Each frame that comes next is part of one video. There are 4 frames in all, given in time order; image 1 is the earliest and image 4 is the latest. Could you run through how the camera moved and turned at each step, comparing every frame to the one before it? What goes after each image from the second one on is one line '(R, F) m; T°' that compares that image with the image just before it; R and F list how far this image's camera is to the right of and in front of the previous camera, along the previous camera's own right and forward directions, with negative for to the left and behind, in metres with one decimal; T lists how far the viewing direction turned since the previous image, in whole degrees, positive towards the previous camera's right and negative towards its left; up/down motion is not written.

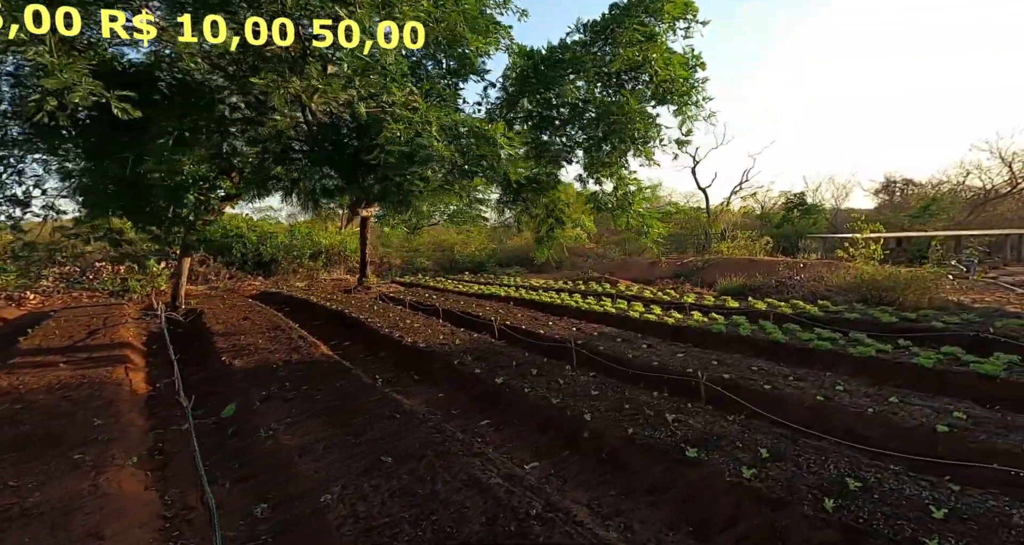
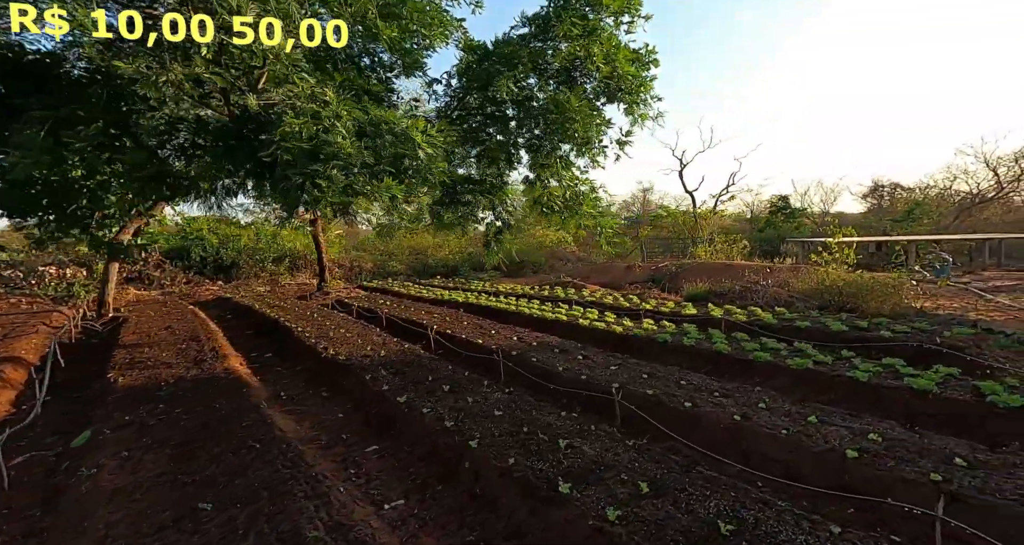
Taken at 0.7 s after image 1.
(+0.7, +0.3) m; +1°
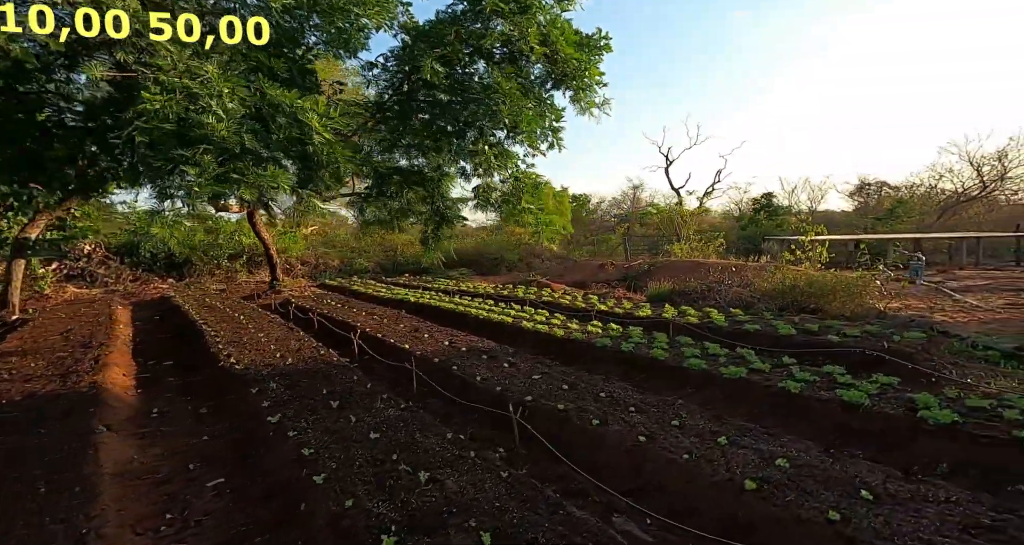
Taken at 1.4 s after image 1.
(+0.8, +0.4) m; +2°
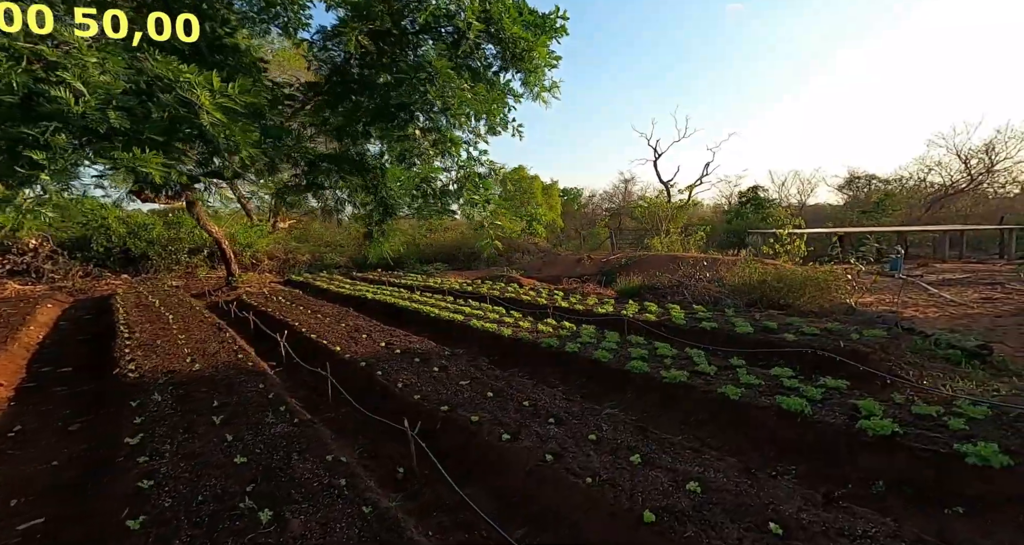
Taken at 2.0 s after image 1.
(+0.7, +0.4) m; +1°
